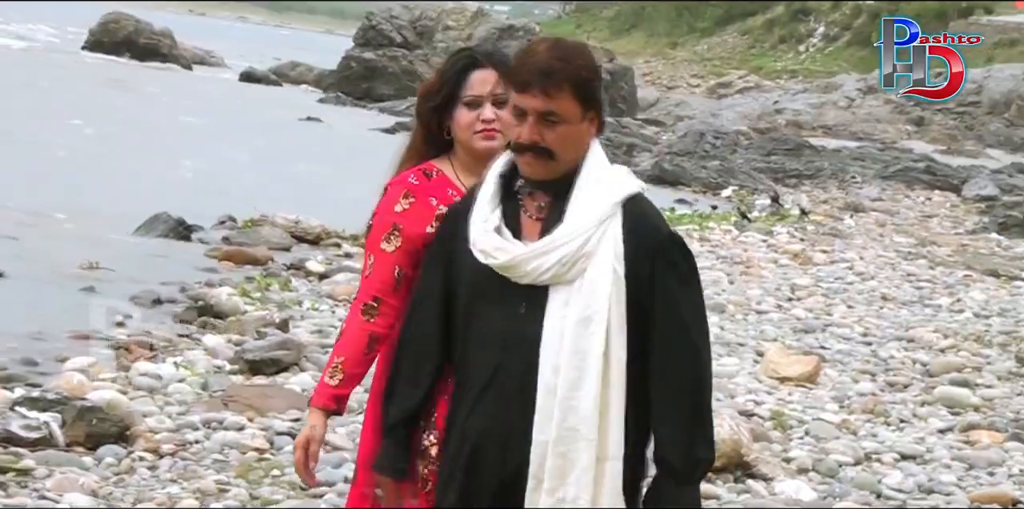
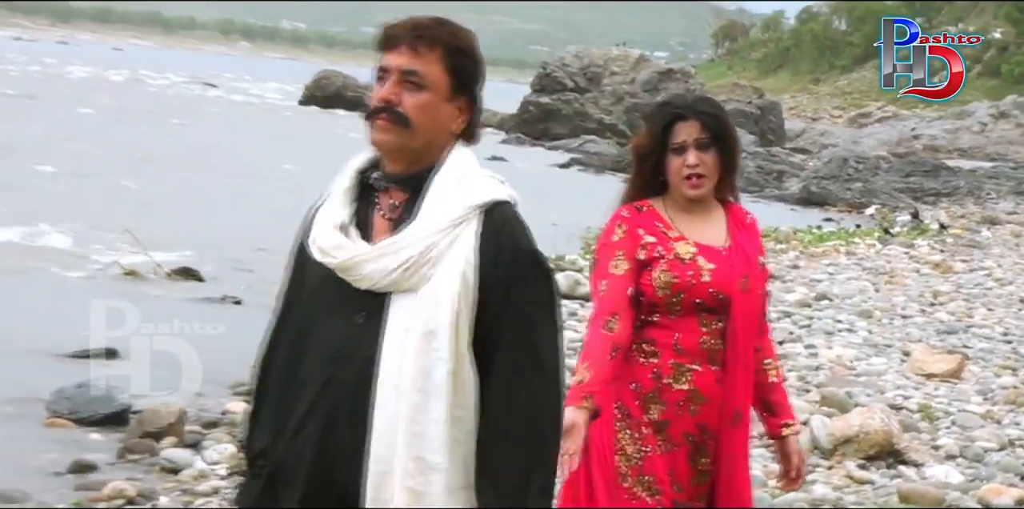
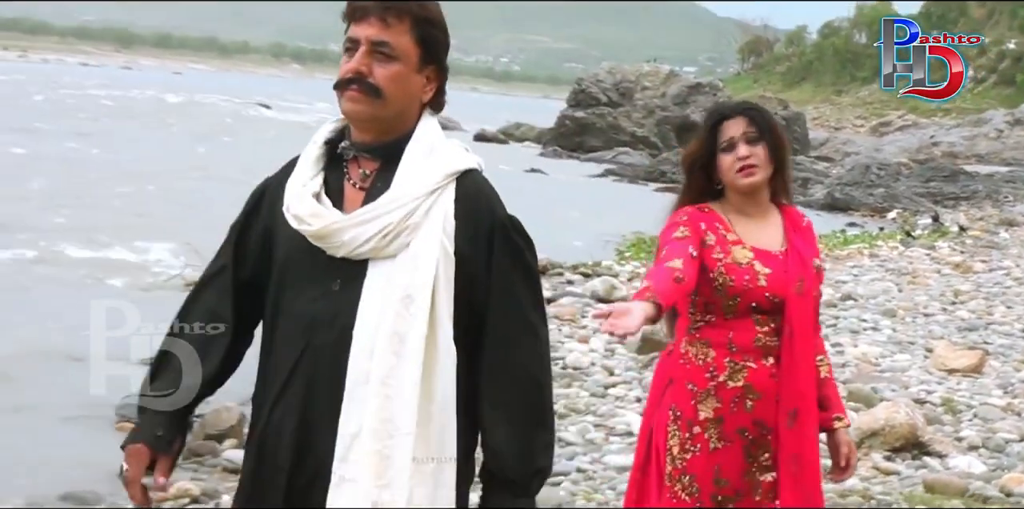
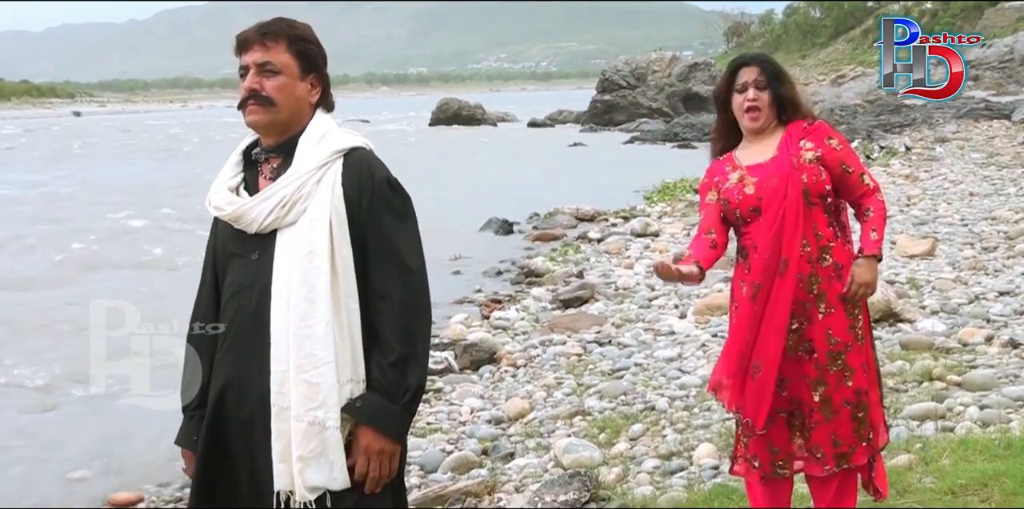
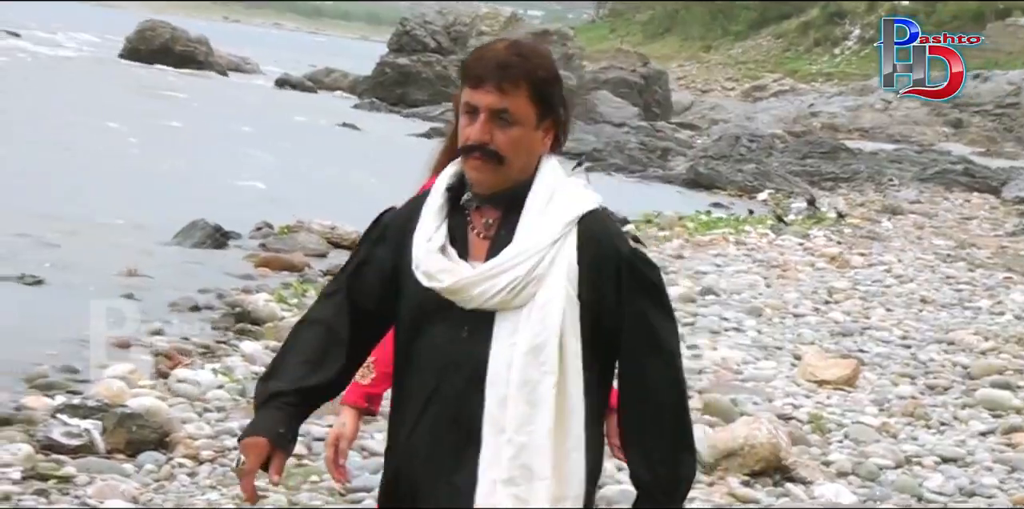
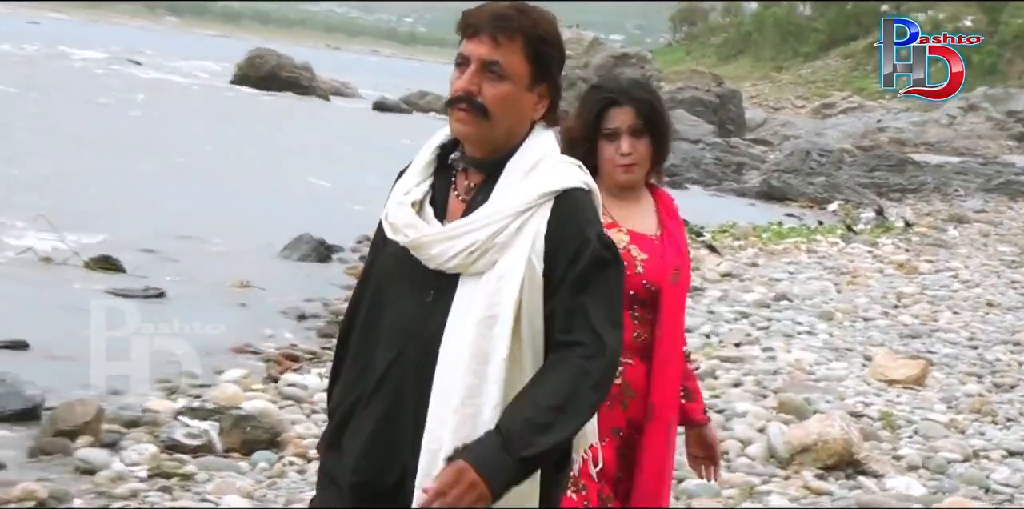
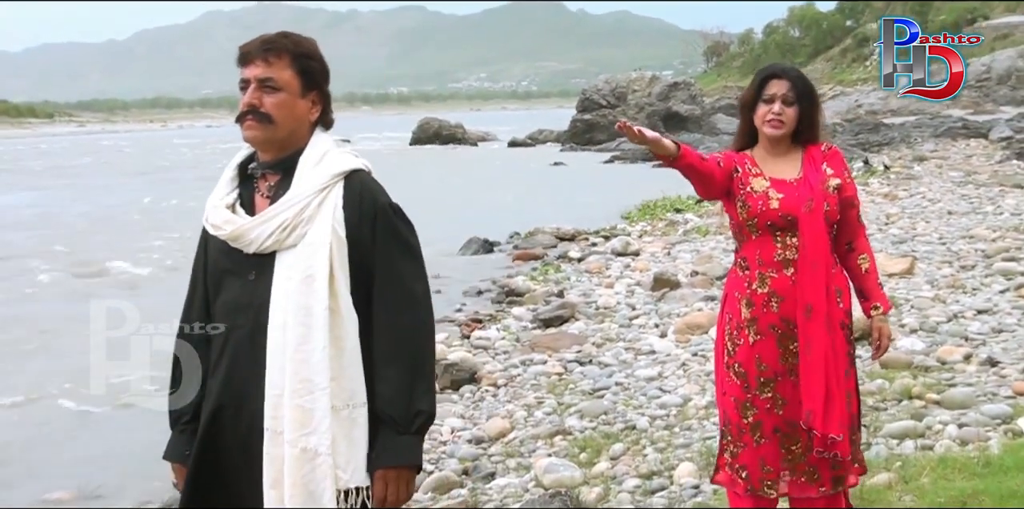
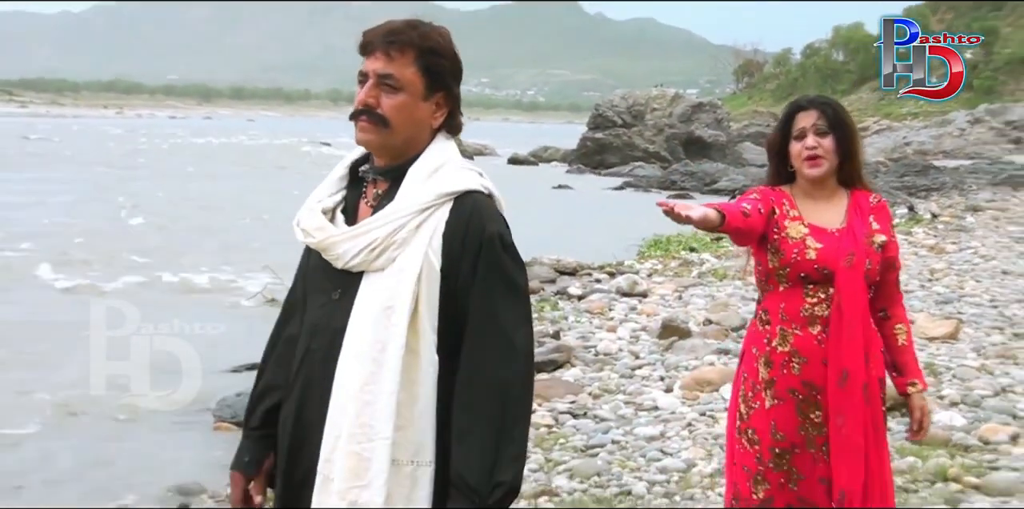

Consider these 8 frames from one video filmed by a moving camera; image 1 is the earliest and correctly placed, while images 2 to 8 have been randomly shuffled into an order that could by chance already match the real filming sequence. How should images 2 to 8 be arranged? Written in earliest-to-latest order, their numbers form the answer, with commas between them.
5, 6, 2, 3, 8, 7, 4
